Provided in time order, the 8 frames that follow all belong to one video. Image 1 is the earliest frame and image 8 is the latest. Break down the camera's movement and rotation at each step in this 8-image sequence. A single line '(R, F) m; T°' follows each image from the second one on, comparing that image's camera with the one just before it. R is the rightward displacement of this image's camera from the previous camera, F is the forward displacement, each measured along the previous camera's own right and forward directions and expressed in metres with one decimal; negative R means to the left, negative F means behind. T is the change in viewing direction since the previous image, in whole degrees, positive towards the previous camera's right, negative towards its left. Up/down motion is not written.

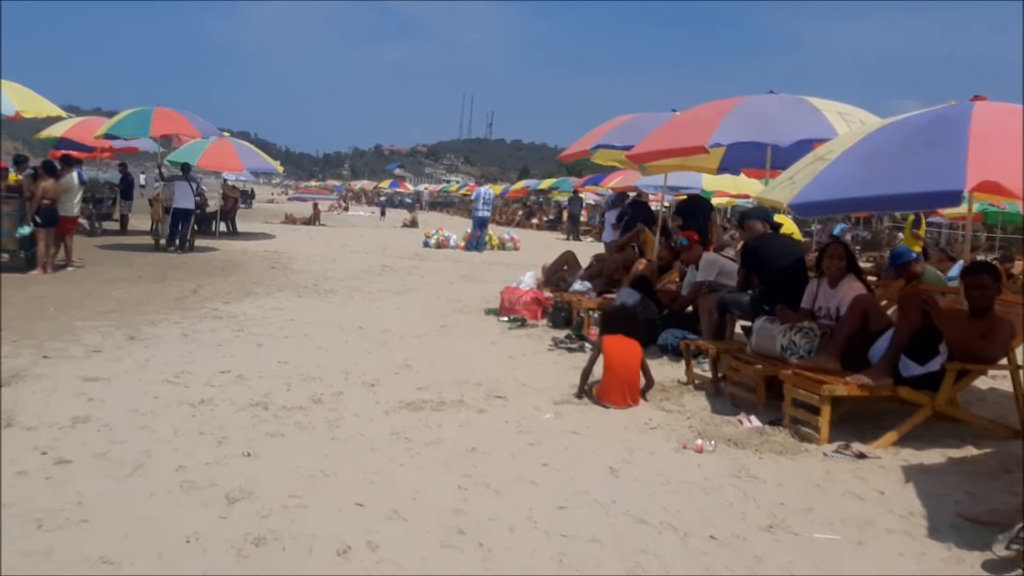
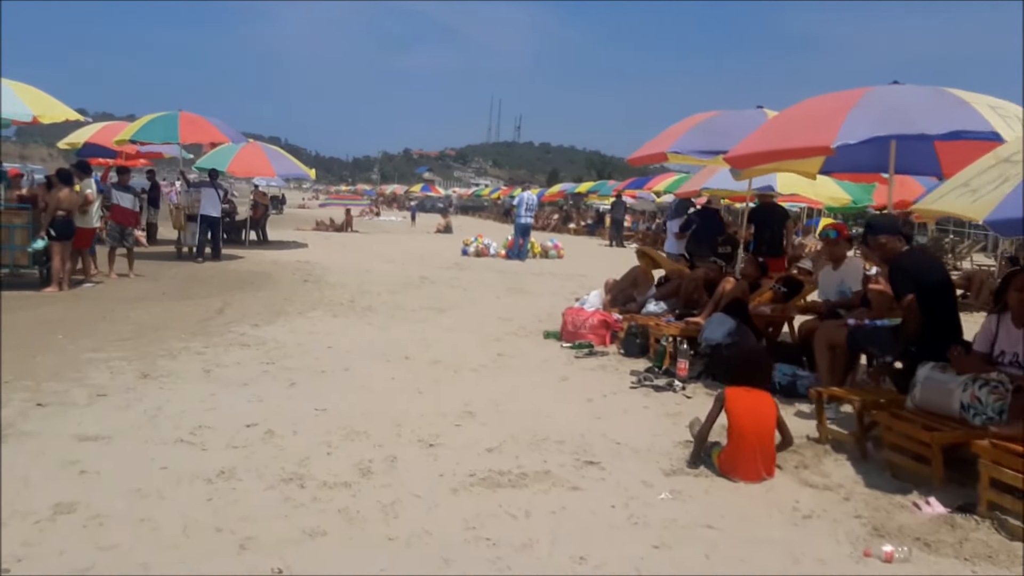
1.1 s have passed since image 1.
(-0.3, +1.0) m; -2°
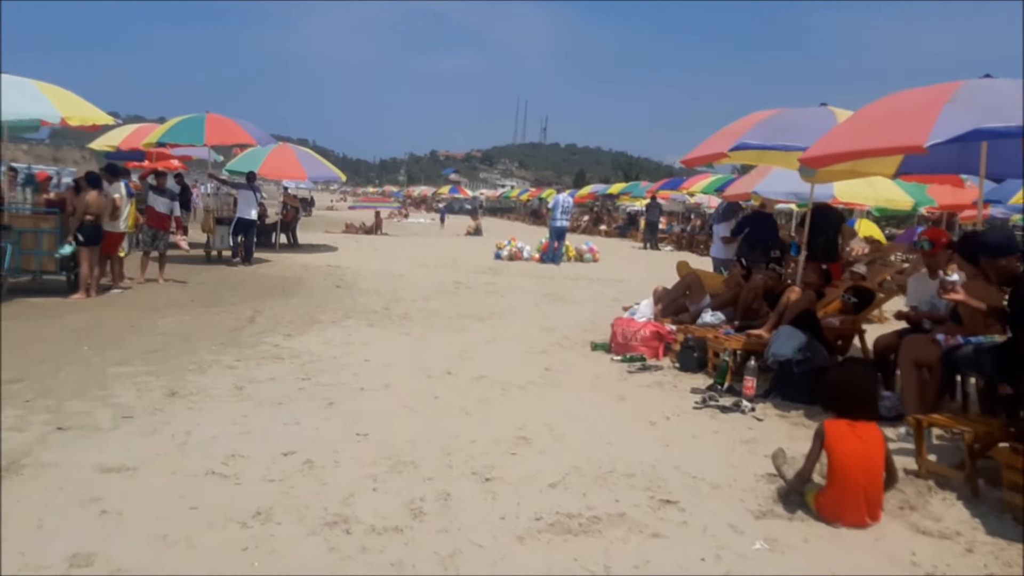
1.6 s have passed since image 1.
(-0.2, +0.4) m; -2°
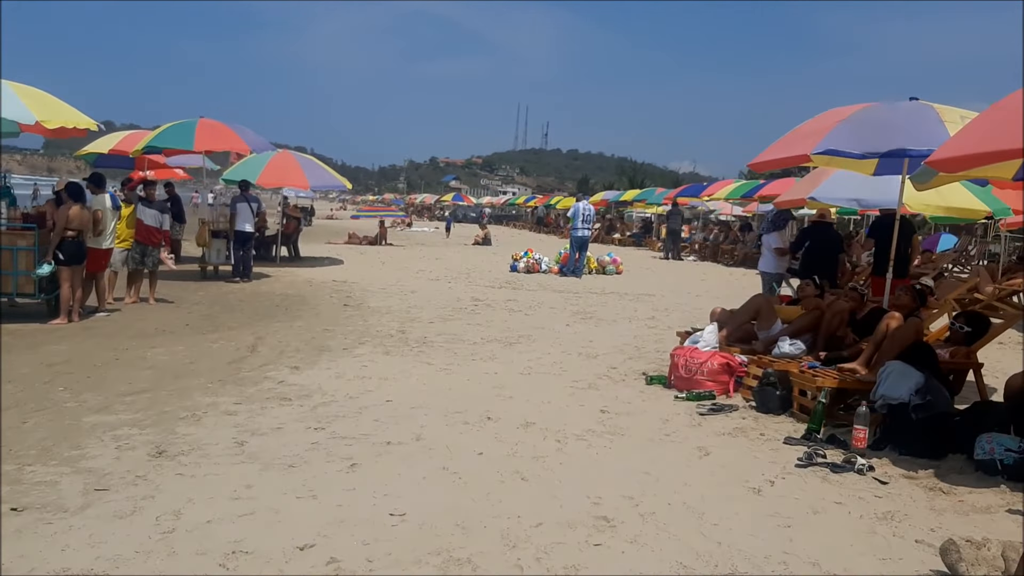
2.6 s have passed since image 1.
(-0.3, +1.0) m; 0°
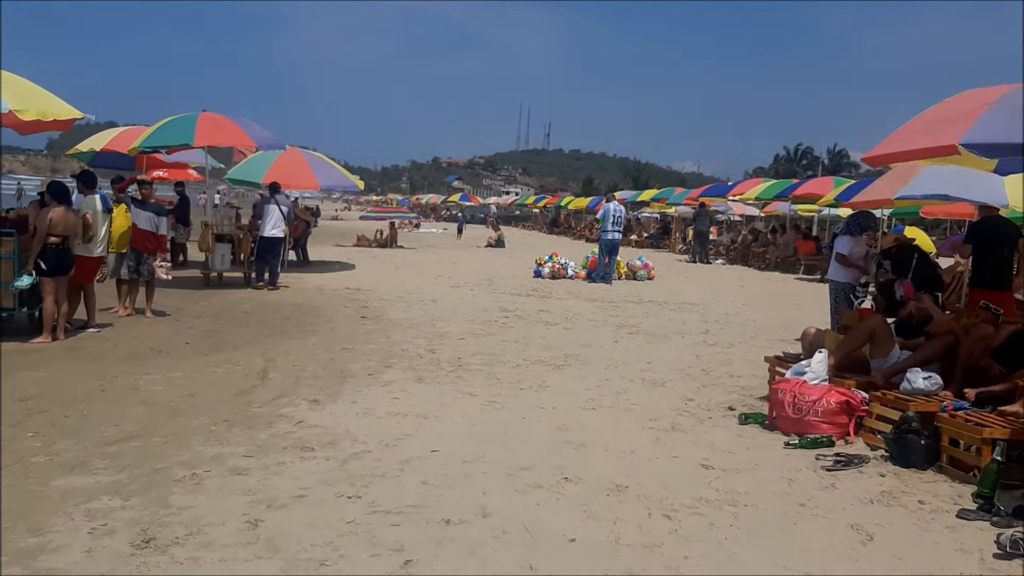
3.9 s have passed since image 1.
(-0.4, +1.1) m; 0°
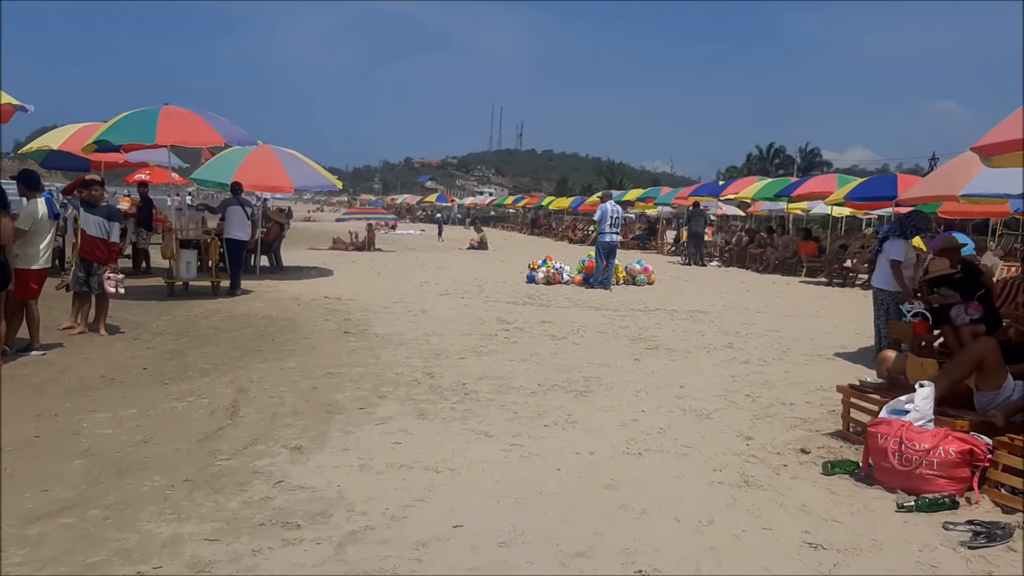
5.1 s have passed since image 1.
(-0.3, +1.1) m; +2°
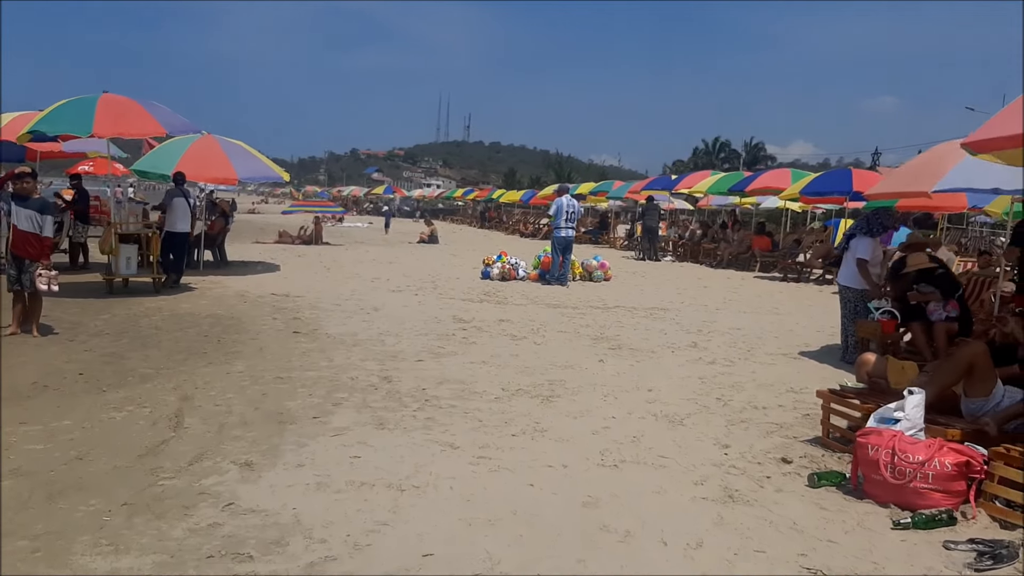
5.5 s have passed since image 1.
(-0.1, +0.3) m; +3°
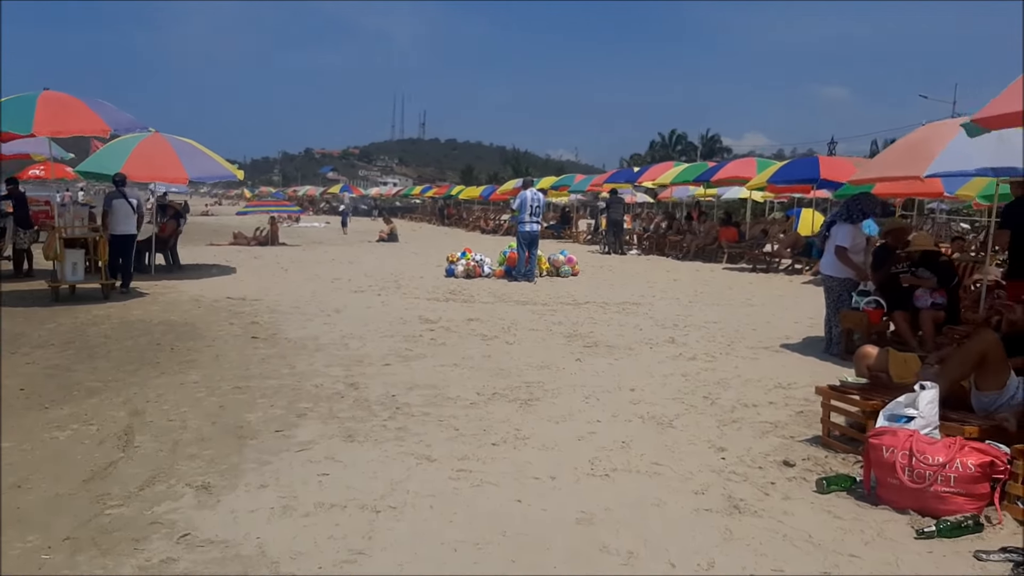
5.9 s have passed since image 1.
(-0.1, +0.4) m; +2°
